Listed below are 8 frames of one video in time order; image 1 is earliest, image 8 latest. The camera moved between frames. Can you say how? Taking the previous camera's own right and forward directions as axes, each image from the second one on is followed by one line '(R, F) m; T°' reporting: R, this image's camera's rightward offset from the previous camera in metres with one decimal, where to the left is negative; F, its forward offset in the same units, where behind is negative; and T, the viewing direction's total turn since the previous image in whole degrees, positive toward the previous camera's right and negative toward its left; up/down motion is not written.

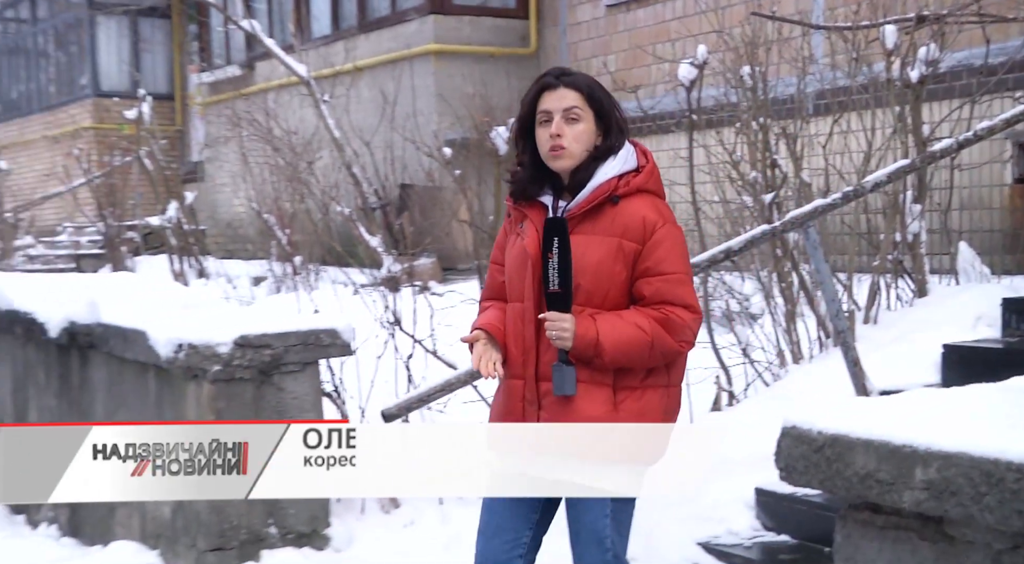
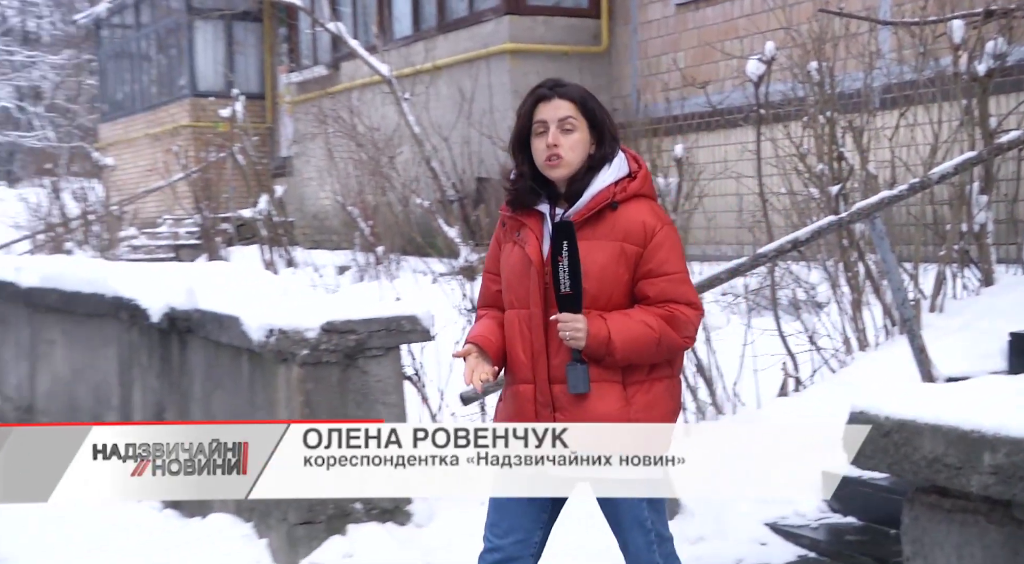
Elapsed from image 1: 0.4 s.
(-0.1, -0.2) m; -4°
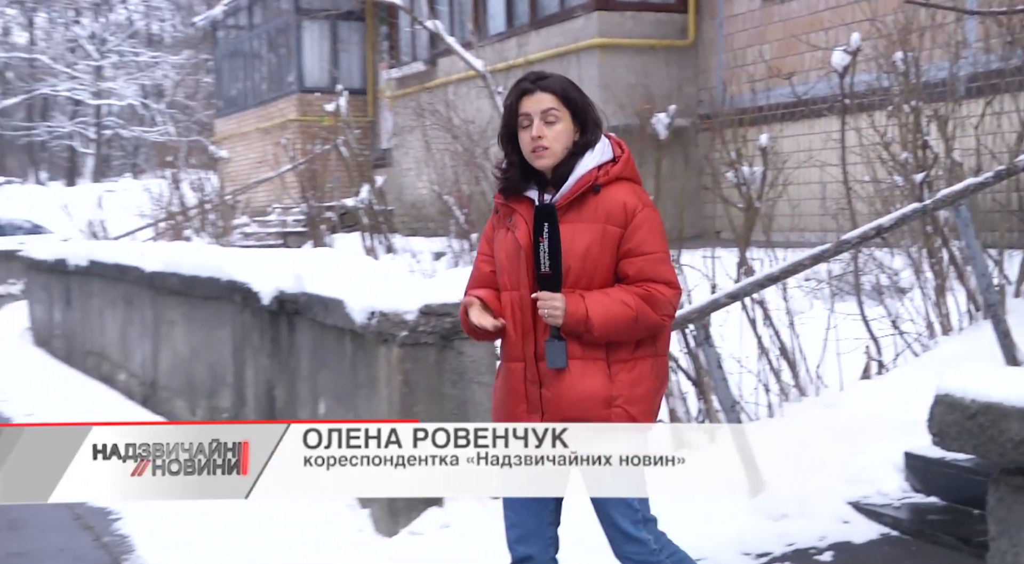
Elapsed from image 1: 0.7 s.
(-0.1, -0.2) m; -4°
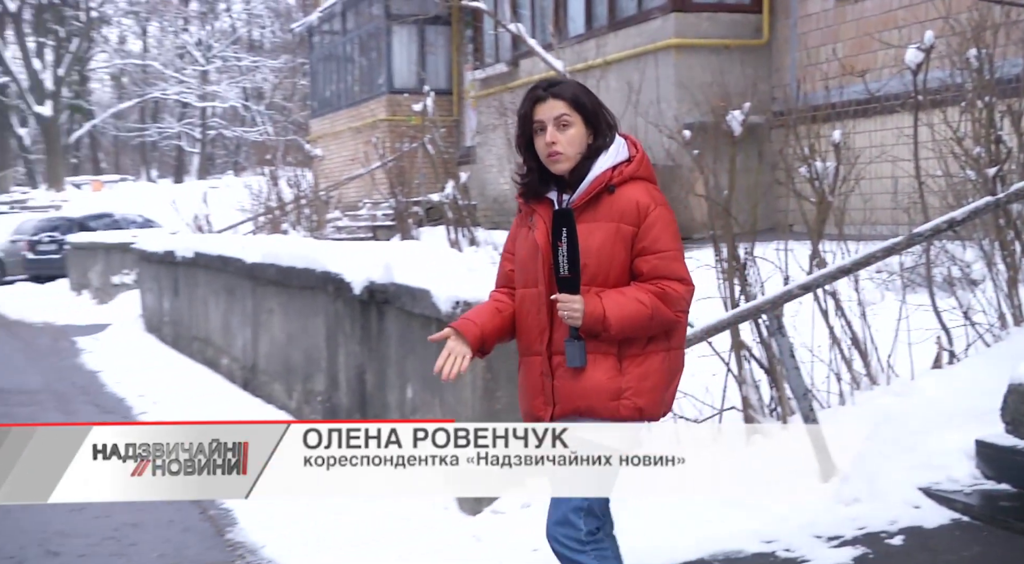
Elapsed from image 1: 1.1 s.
(-0.1, -0.2) m; -3°
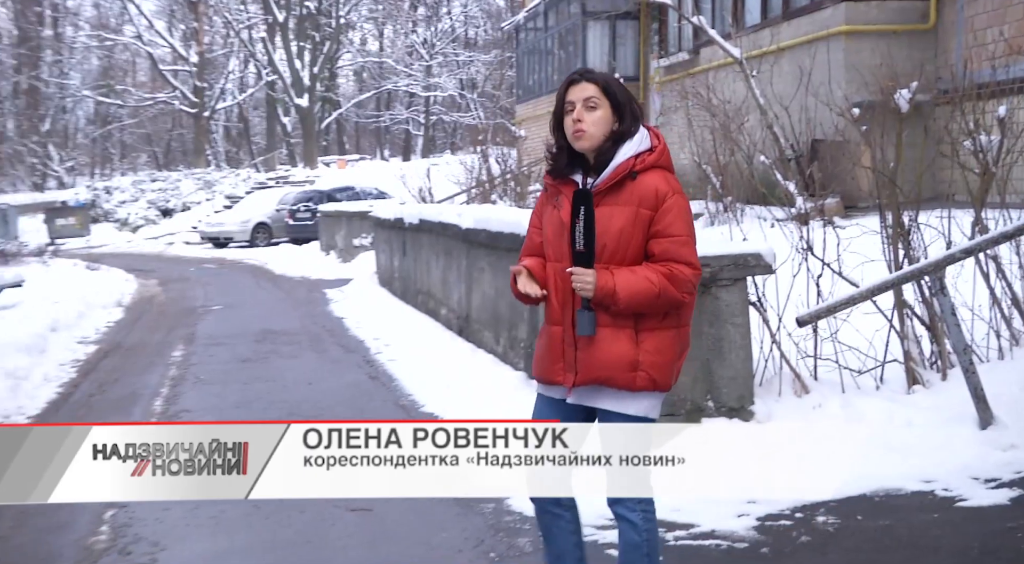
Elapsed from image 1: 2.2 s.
(-0.2, -0.7) m; -9°
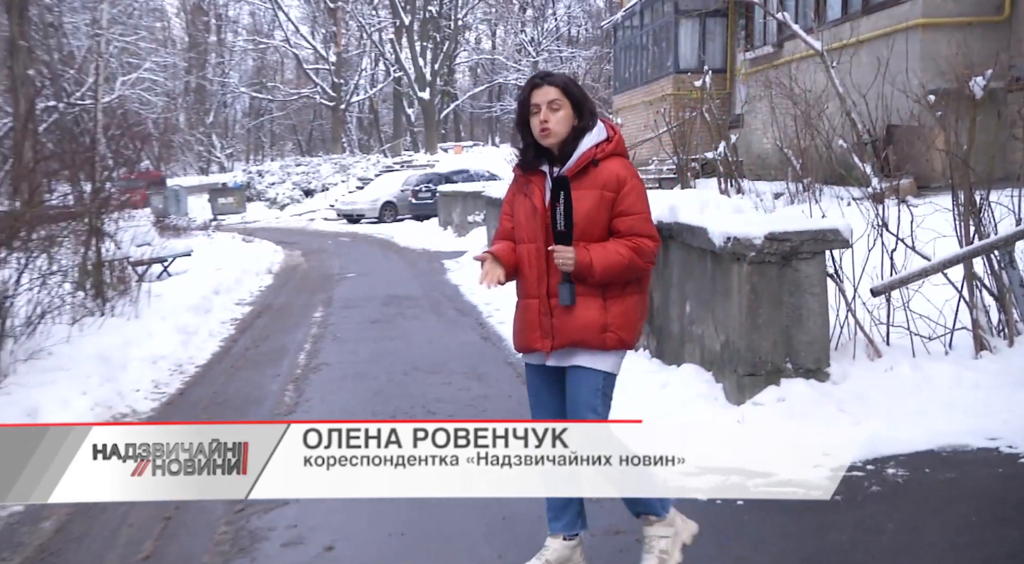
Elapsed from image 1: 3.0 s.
(-0.1, -0.6) m; -5°
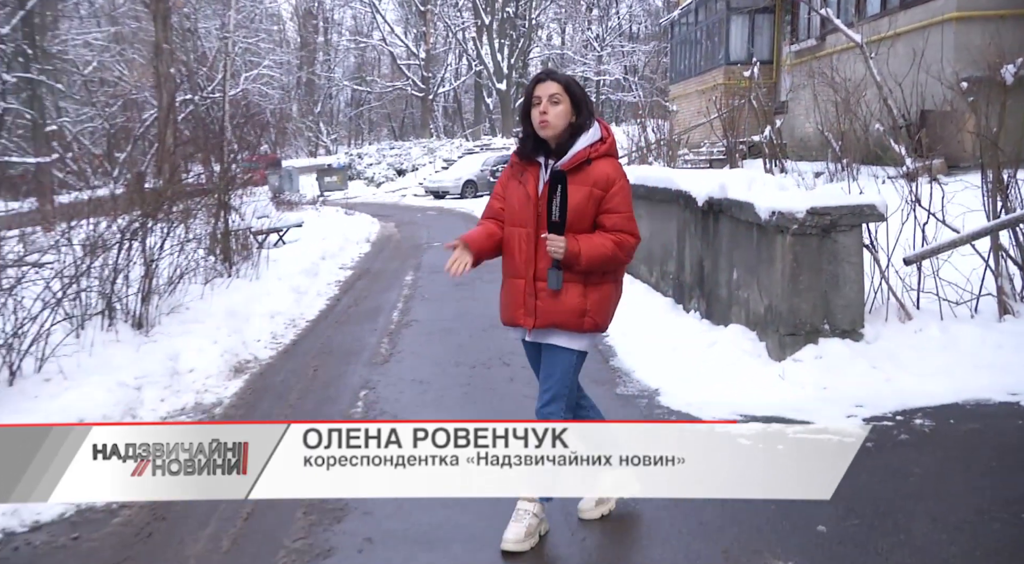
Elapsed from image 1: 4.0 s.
(0.0, -0.8) m; -4°
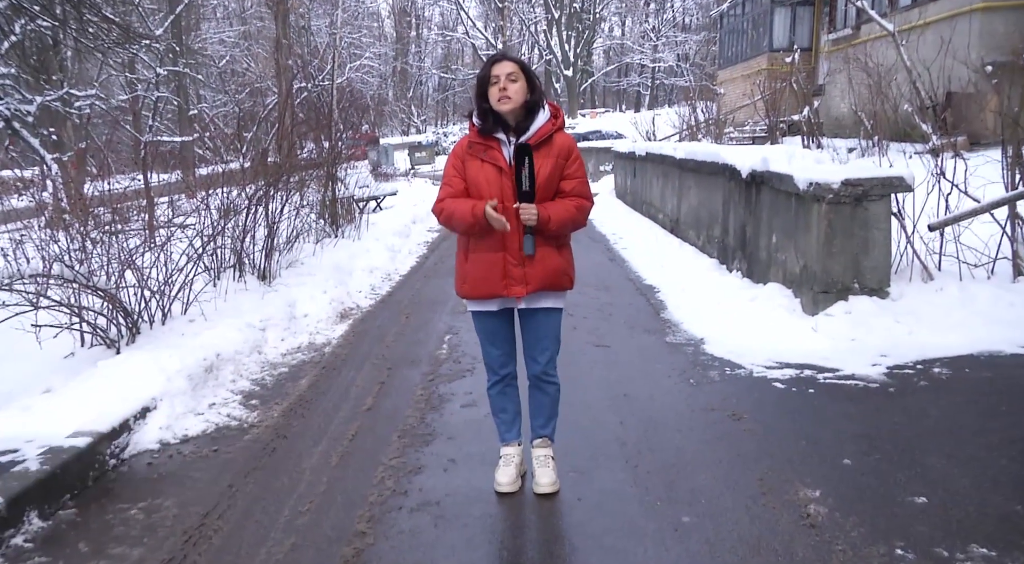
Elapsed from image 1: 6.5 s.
(+0.1, -1.0) m; -5°
